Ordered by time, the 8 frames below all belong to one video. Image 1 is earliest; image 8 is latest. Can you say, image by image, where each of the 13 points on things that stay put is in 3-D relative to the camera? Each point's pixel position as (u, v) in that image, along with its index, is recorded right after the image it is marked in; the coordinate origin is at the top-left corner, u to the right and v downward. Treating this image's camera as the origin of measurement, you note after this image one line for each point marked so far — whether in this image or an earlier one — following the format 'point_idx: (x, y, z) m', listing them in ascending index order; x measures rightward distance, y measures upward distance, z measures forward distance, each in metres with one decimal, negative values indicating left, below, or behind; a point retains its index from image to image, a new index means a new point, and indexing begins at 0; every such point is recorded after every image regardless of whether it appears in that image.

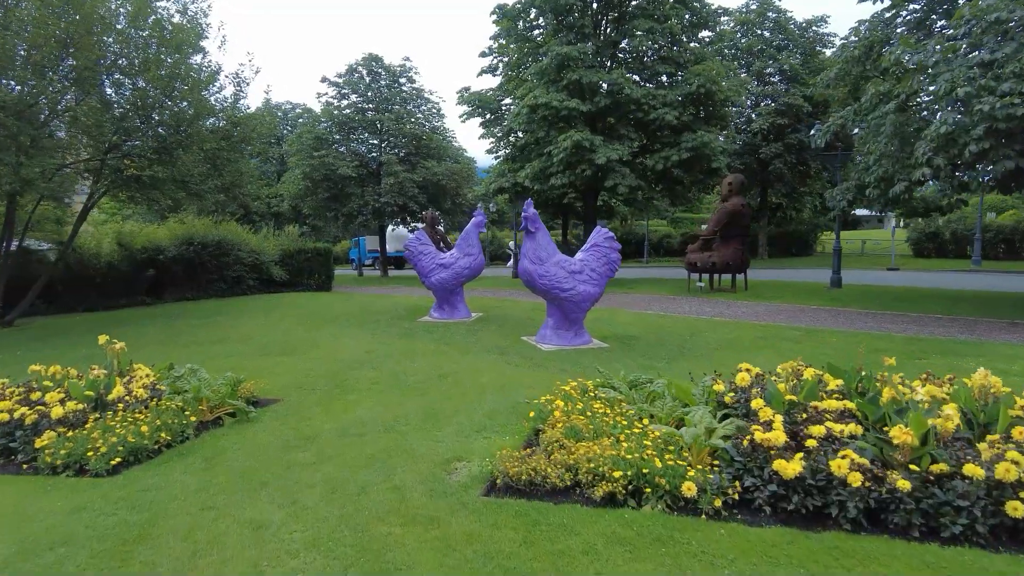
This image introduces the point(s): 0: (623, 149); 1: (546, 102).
0: (+2.8, +3.4, +16.2) m
1: (+0.9, +4.7, +16.5) m
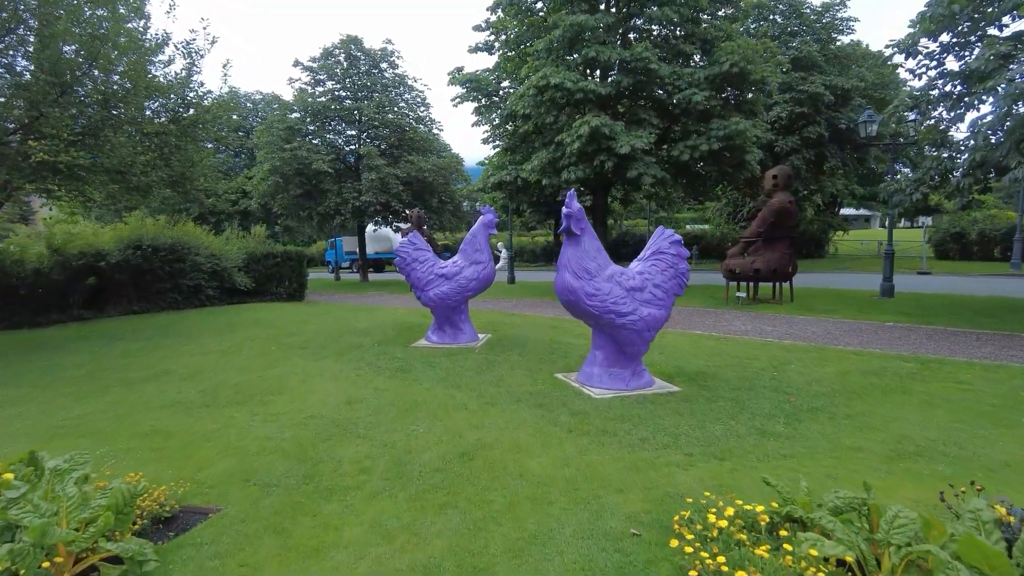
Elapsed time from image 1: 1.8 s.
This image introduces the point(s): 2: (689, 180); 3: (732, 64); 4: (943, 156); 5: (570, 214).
0: (+2.9, +3.2, +13.9) m
1: (+1.0, +4.4, +14.1) m
2: (+4.4, +2.7, +16.5) m
3: (+4.8, +4.9, +14.5) m
4: (+7.5, +2.3, +11.5) m
5: (+0.6, +0.7, +6.4) m
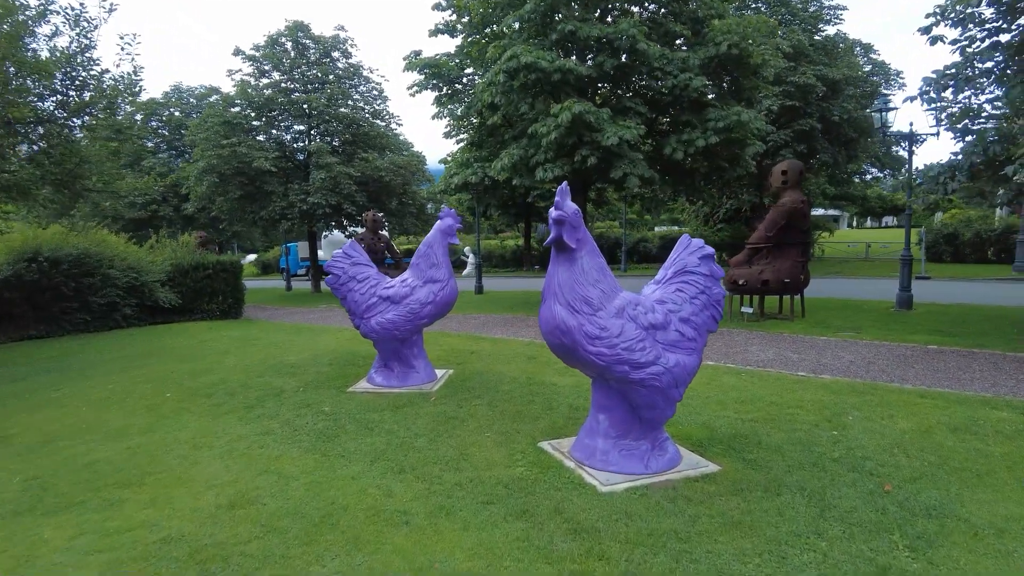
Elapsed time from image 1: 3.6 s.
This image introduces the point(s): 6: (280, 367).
0: (+2.2, +3.0, +12.0) m
1: (+0.3, +4.2, +12.1) m
2: (+3.7, +2.5, +14.7) m
3: (+4.2, +4.7, +12.7) m
4: (+7.0, +2.1, +9.8) m
5: (+0.3, +0.5, +4.3) m
6: (-3.2, -1.1, +9.0) m
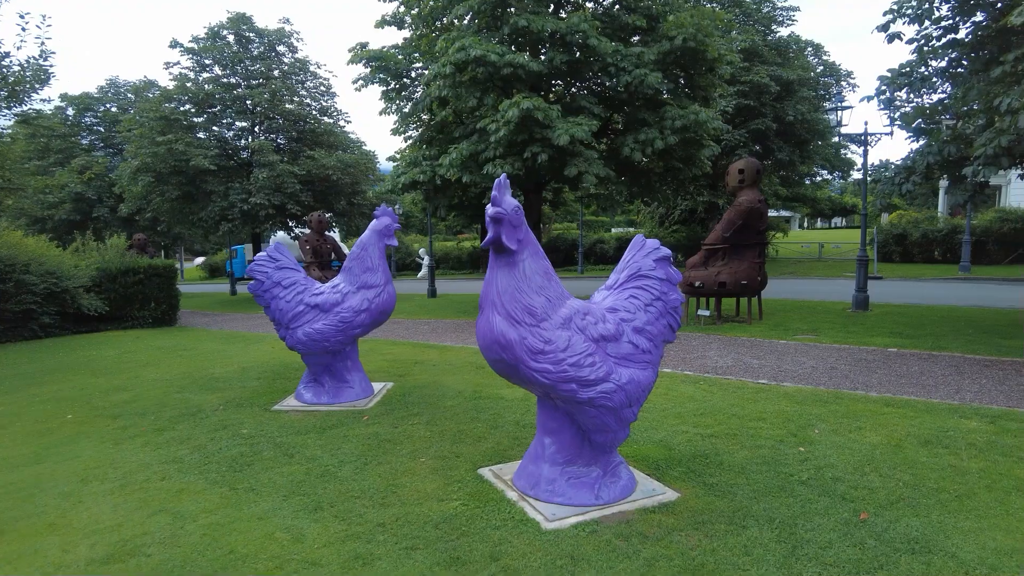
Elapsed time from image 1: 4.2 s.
0: (+1.3, +2.9, +11.6) m
1: (-0.6, +4.1, +11.6) m
2: (+2.6, +2.4, +14.3) m
3: (+3.2, +4.7, +12.4) m
4: (+6.3, +2.1, +9.6) m
5: (-0.1, +0.4, +3.8) m
6: (-3.8, -1.2, +8.2) m
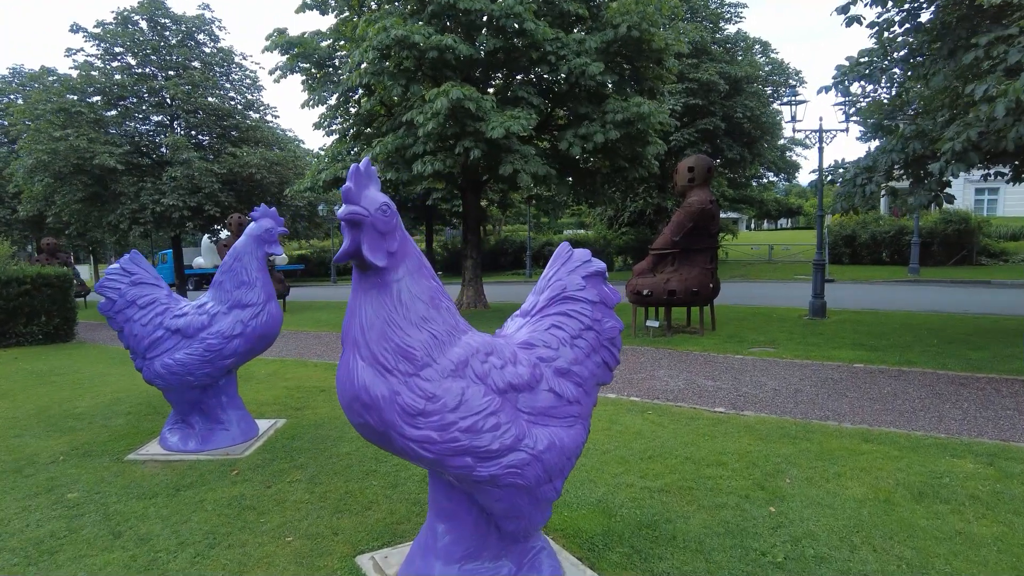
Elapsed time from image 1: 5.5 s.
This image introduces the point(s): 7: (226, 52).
0: (+0.2, +2.8, +10.5) m
1: (-1.7, +3.9, +10.4) m
2: (+1.3, +2.3, +13.3) m
3: (+2.0, +4.5, +11.4) m
4: (+5.3, +2.0, +8.9) m
5: (-0.6, +0.3, +2.6) m
6: (-4.7, -1.3, +6.8) m
7: (-8.7, +7.1, +20.0) m
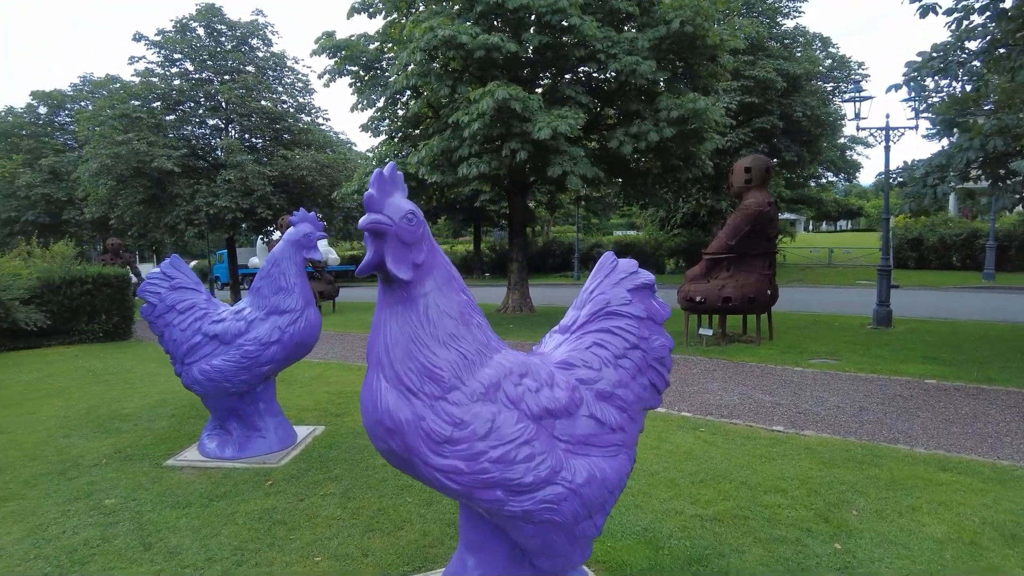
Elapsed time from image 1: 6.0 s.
0: (+1.0, +2.7, +10.2) m
1: (-1.0, +3.9, +10.2) m
2: (+2.2, +2.2, +12.9) m
3: (+2.8, +4.4, +11.0) m
4: (+5.9, +1.9, +8.2) m
5: (-0.5, +0.2, +2.4) m
6: (-4.2, -1.4, +6.9) m
7: (-7.2, +7.1, +20.3) m
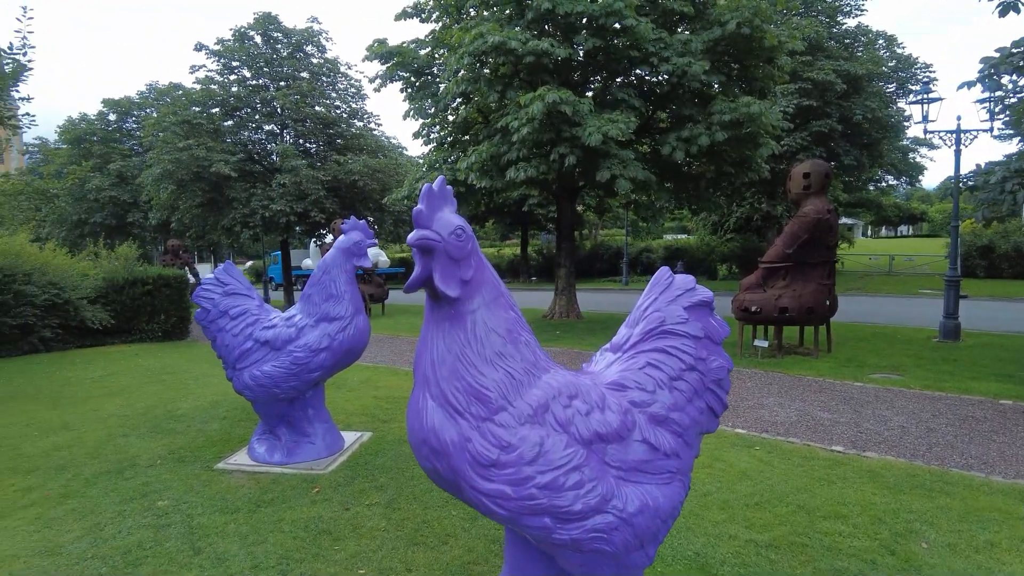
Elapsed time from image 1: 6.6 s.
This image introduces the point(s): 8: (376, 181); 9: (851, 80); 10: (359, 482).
0: (+1.7, +2.6, +10.0) m
1: (-0.2, +3.8, +10.2) m
2: (+3.2, +2.0, +12.7) m
3: (+3.7, +4.3, +10.7) m
4: (+6.5, +1.7, +7.7) m
5: (-0.3, +0.2, +2.4) m
6: (-3.7, -1.4, +7.1) m
7: (-5.6, +7.1, +20.7) m
8: (-4.0, +3.2, +19.6) m
9: (+9.6, +5.9, +18.6) m
10: (-1.1, -1.4, +5.0) m
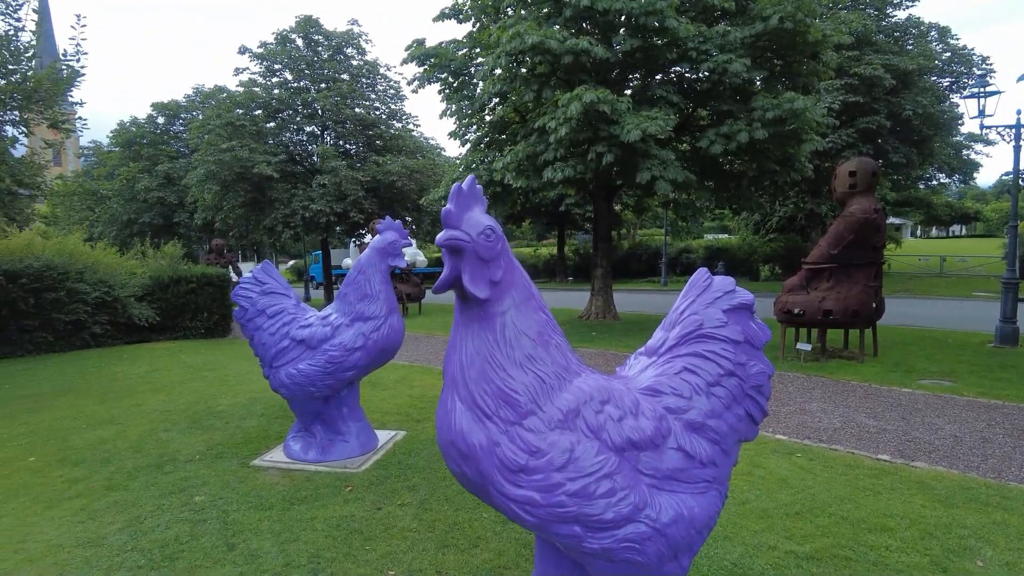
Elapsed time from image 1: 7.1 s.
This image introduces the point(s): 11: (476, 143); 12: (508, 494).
0: (+2.3, +2.6, +9.9) m
1: (+0.4, +3.8, +10.1) m
2: (+3.9, +2.0, +12.4) m
3: (+4.3, +4.3, +10.4) m
4: (+6.9, +1.7, +7.3) m
5: (-0.2, +0.1, +2.3) m
6: (-3.4, -1.4, +7.2) m
7: (-4.5, +7.1, +20.9) m
8: (-2.9, +3.2, +19.7) m
9: (+10.6, +5.8, +18.0) m
10: (-0.9, -1.4, +5.0) m
11: (-0.7, +3.0, +13.3) m
12: (0.0, -0.7, +2.3) m
